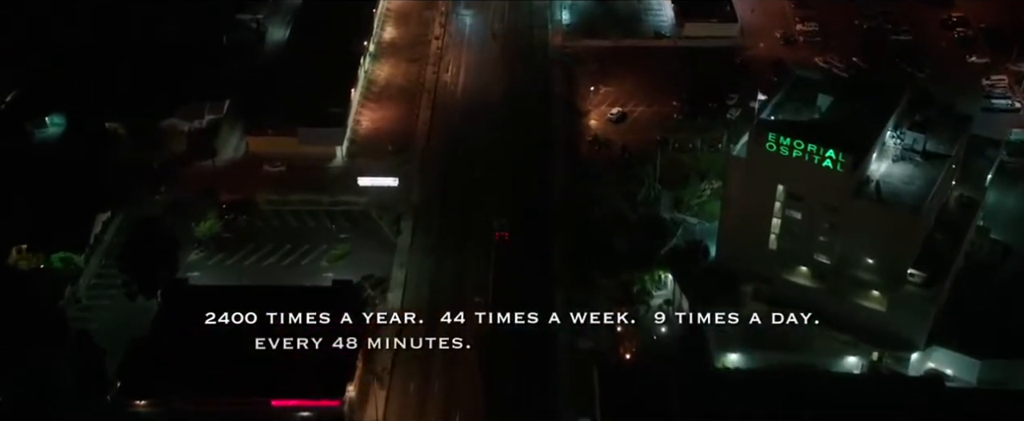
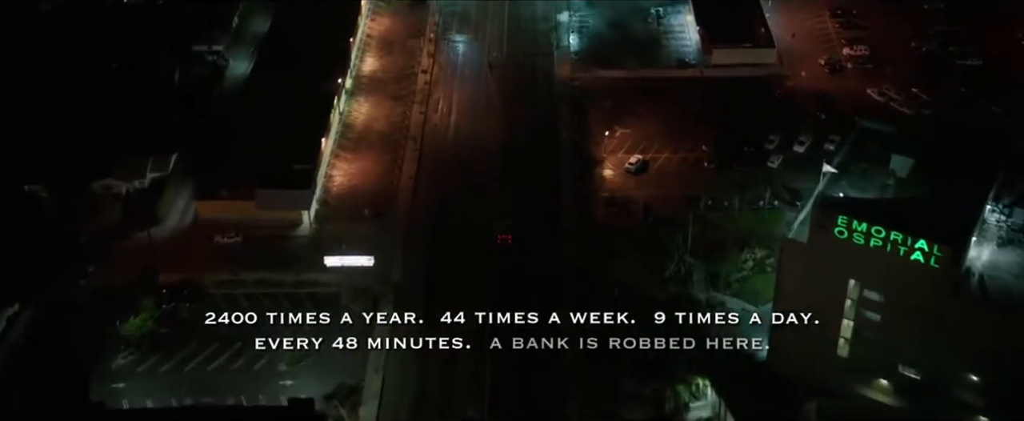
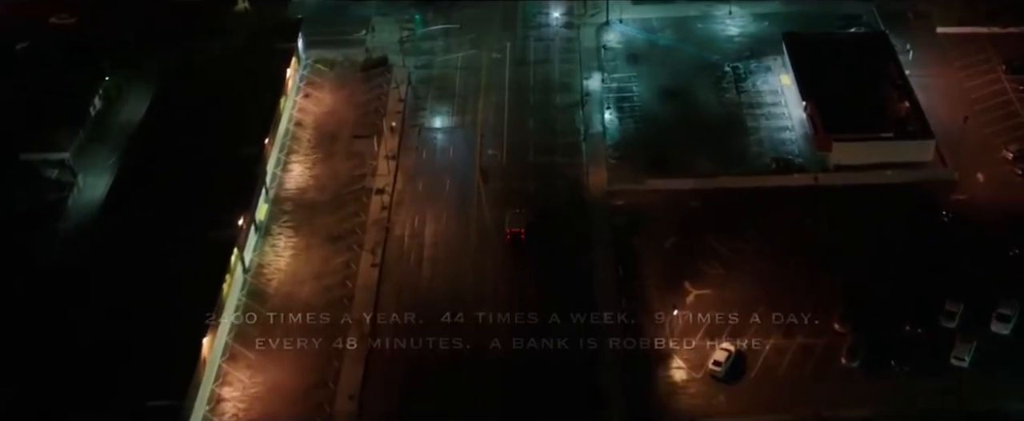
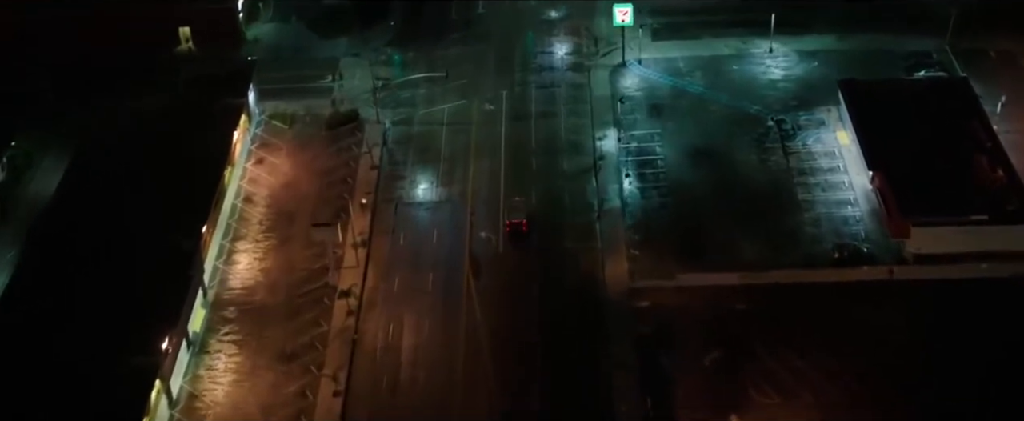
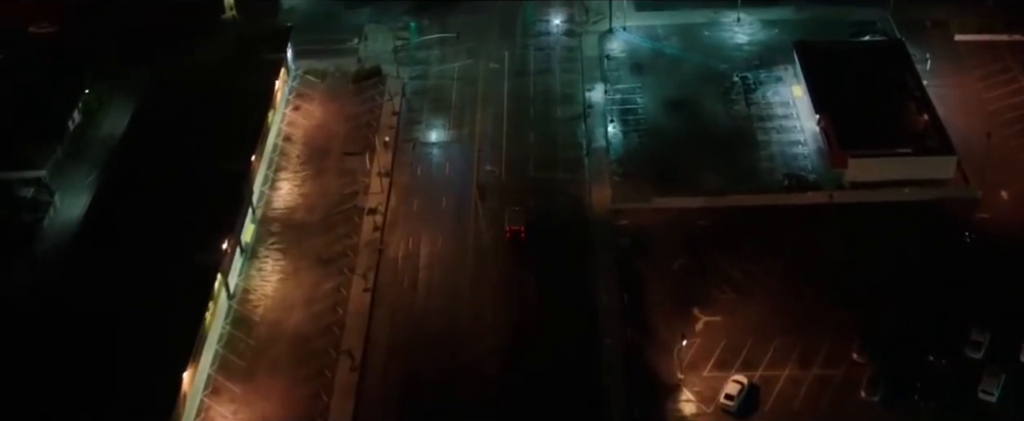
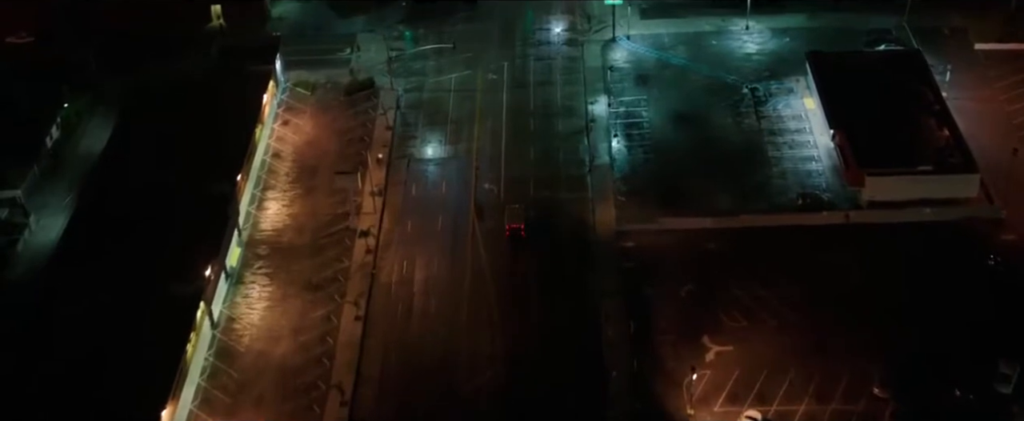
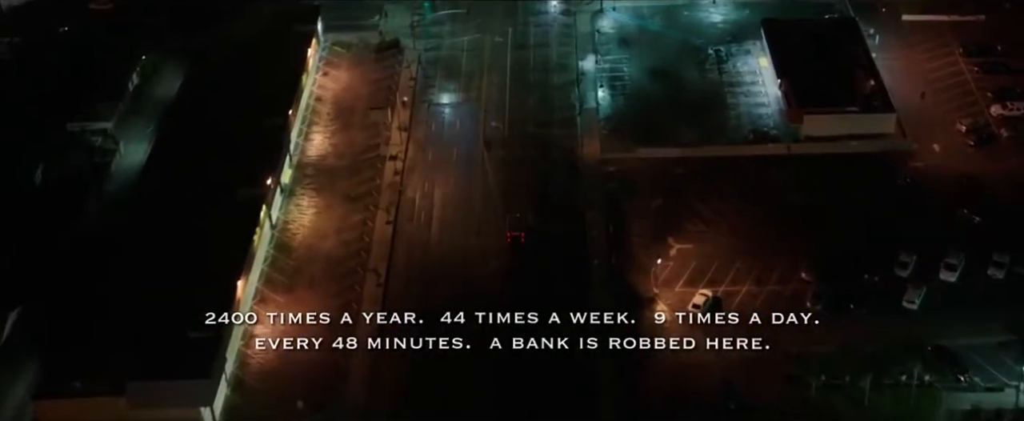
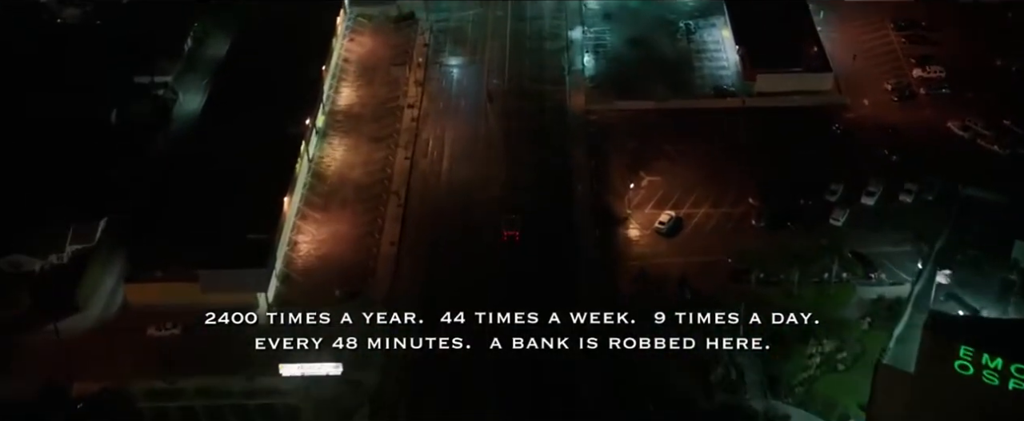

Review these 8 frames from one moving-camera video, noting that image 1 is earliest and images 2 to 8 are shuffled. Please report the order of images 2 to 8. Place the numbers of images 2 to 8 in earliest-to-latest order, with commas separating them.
2, 8, 7, 3, 5, 6, 4
